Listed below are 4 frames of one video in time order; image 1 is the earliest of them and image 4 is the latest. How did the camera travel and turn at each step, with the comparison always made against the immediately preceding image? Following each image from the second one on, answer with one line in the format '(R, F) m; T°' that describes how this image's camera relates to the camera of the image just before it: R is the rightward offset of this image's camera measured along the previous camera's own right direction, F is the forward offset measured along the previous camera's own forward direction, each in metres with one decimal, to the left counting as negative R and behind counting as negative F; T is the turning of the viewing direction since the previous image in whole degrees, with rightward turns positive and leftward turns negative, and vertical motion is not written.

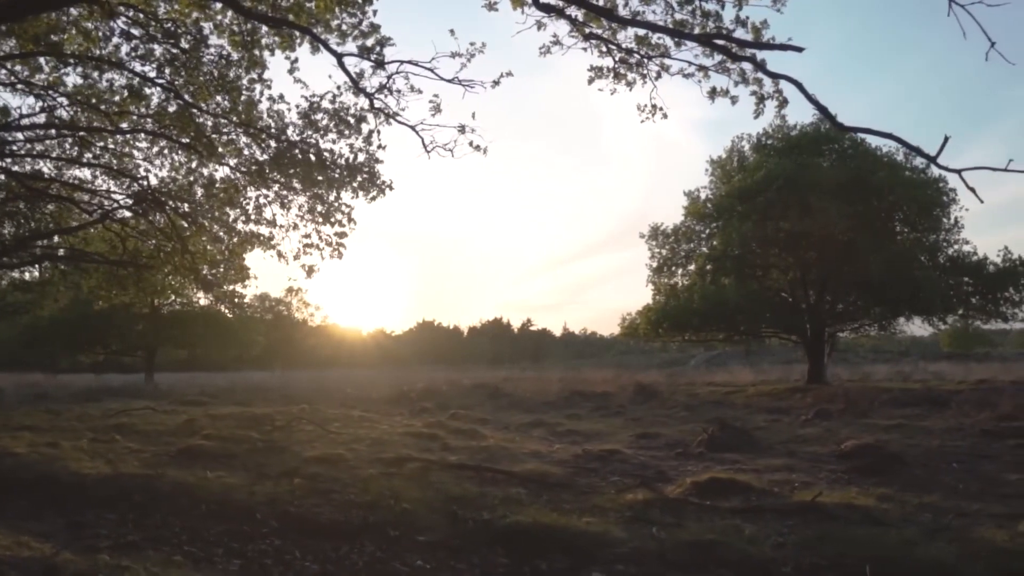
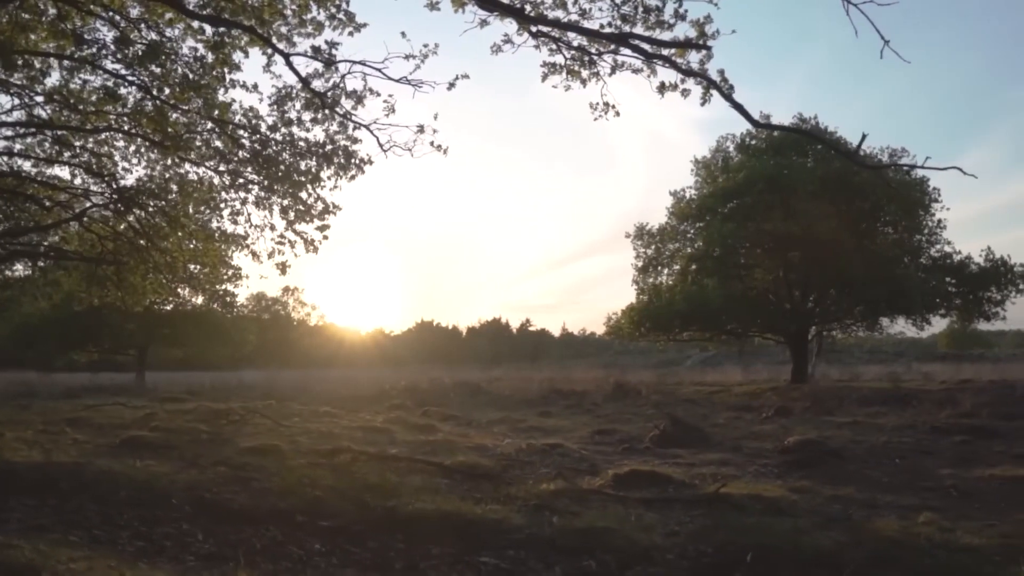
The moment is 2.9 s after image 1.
(+1.0, -0.2) m; -1°
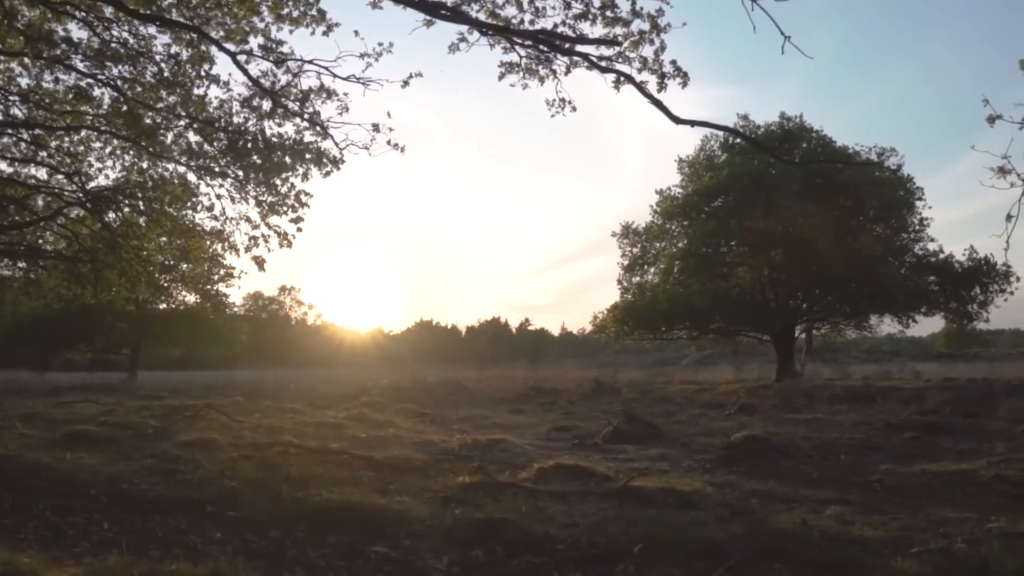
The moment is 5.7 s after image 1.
(+1.0, -0.1) m; -1°
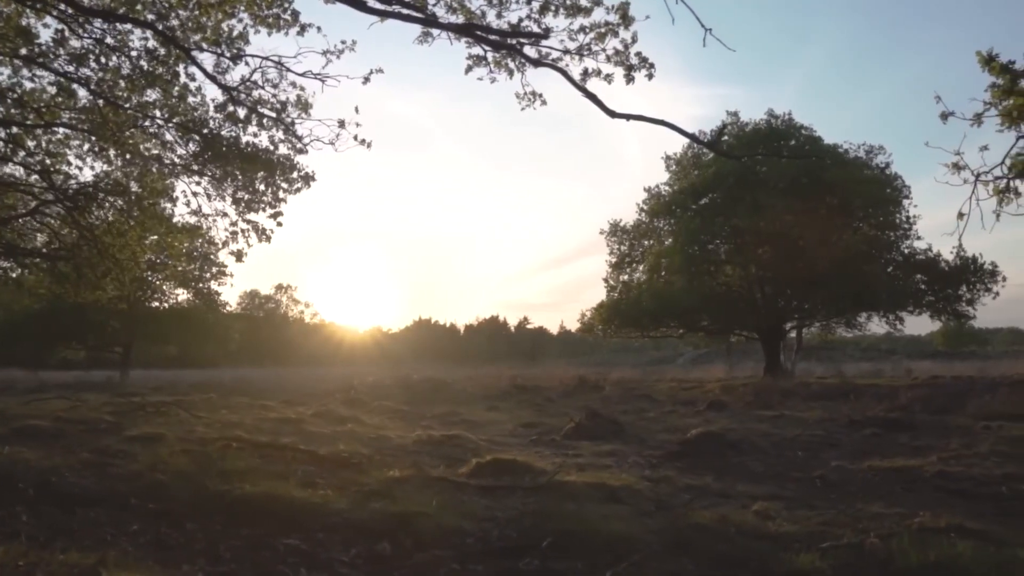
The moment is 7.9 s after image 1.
(+0.8, 0.0) m; -1°
